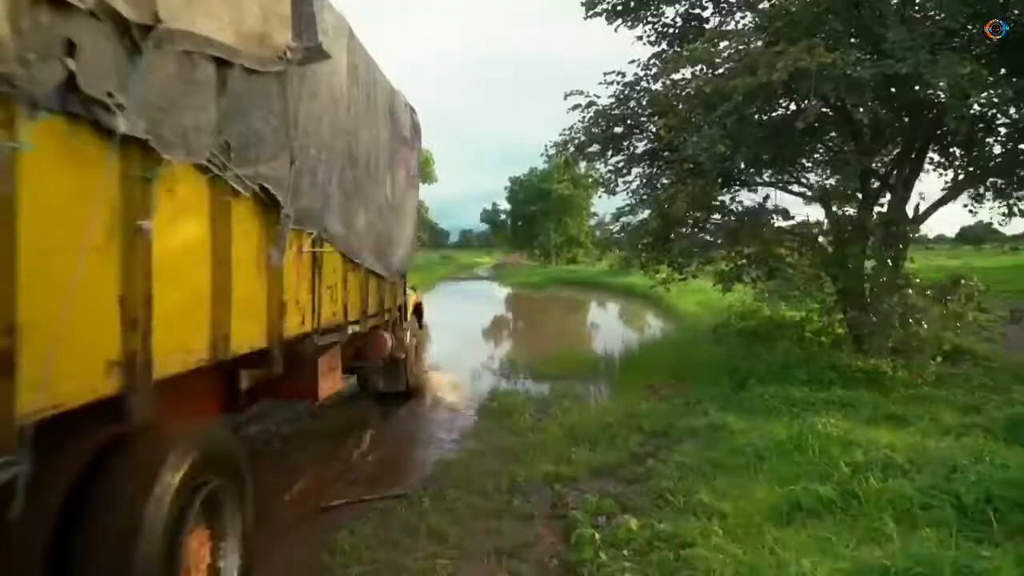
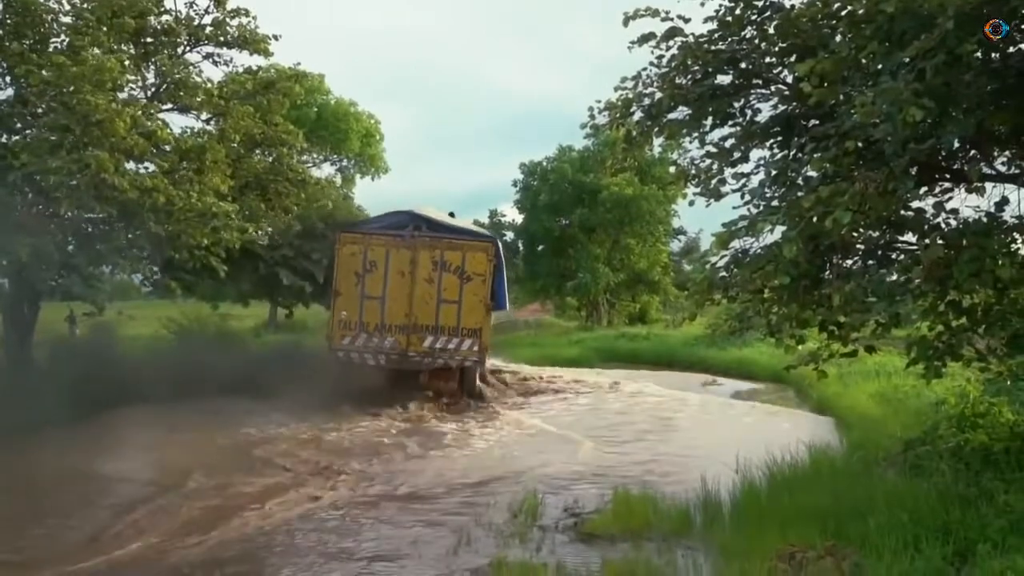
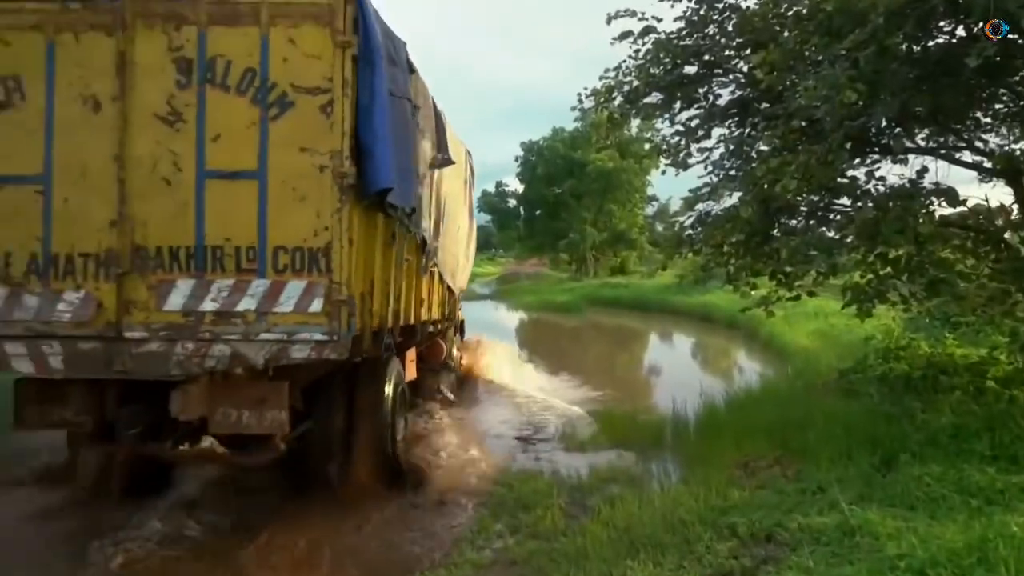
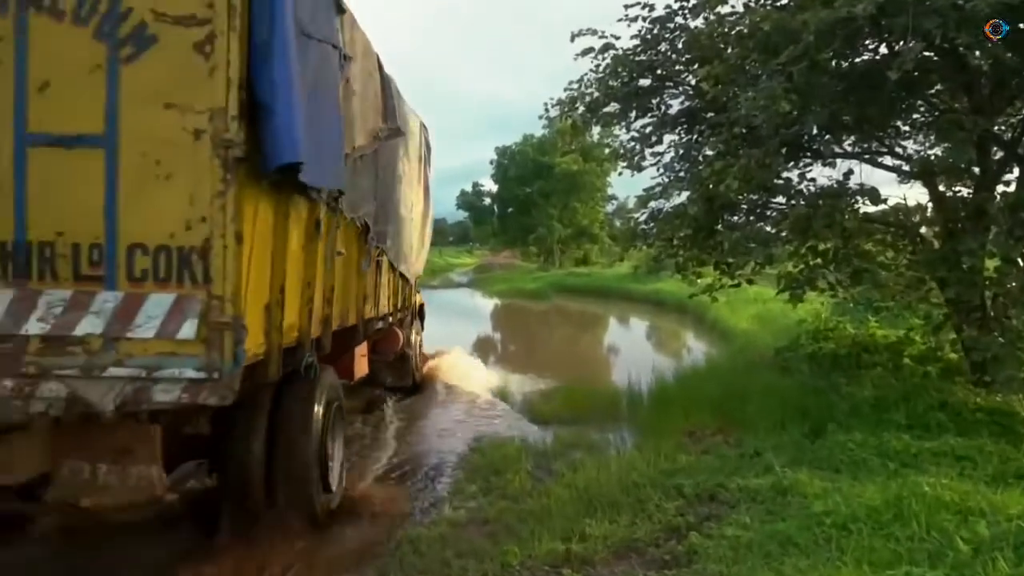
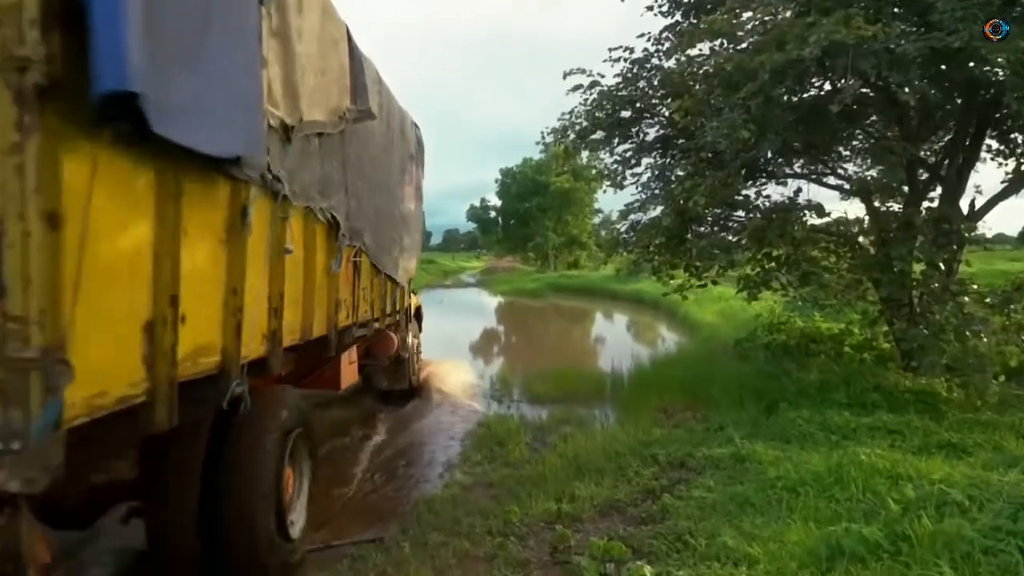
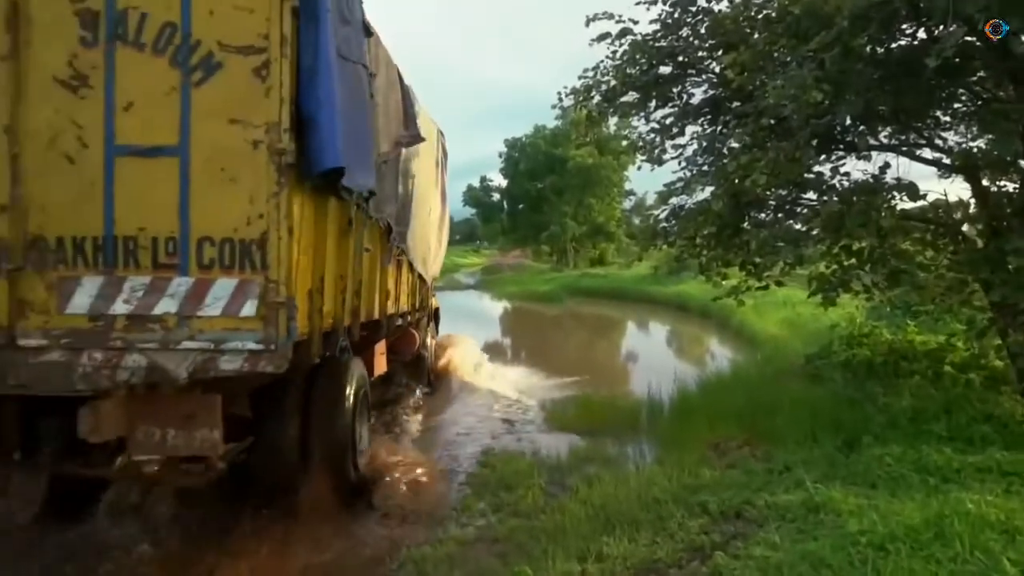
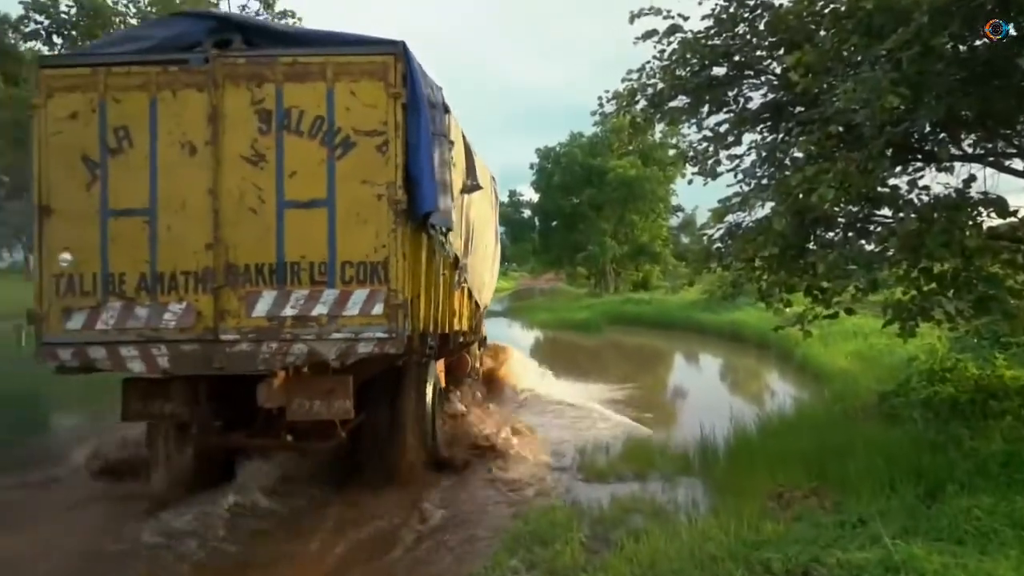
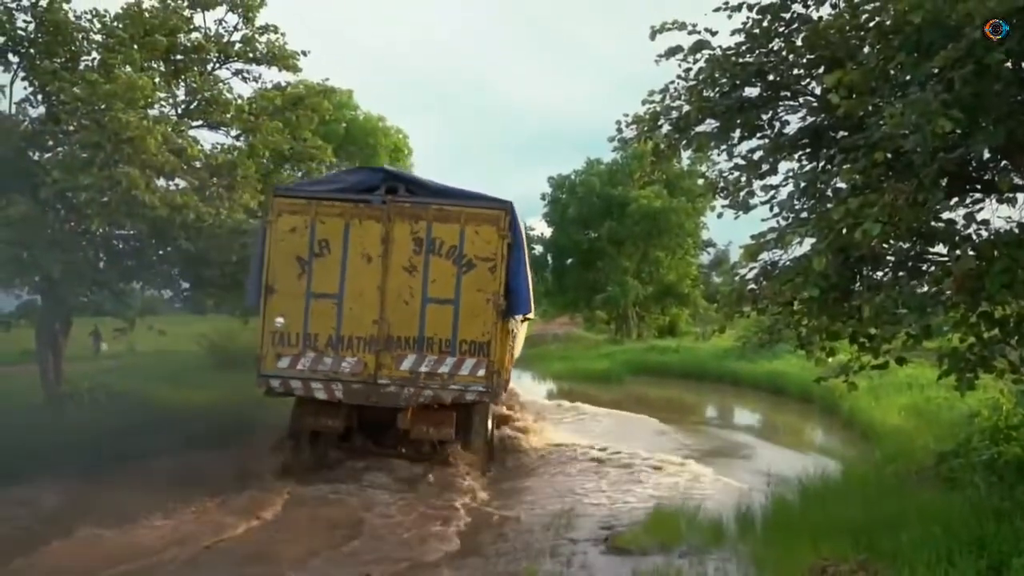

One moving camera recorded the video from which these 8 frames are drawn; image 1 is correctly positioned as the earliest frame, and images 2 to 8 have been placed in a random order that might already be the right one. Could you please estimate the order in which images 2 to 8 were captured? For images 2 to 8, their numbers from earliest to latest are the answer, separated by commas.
5, 4, 6, 3, 7, 8, 2
